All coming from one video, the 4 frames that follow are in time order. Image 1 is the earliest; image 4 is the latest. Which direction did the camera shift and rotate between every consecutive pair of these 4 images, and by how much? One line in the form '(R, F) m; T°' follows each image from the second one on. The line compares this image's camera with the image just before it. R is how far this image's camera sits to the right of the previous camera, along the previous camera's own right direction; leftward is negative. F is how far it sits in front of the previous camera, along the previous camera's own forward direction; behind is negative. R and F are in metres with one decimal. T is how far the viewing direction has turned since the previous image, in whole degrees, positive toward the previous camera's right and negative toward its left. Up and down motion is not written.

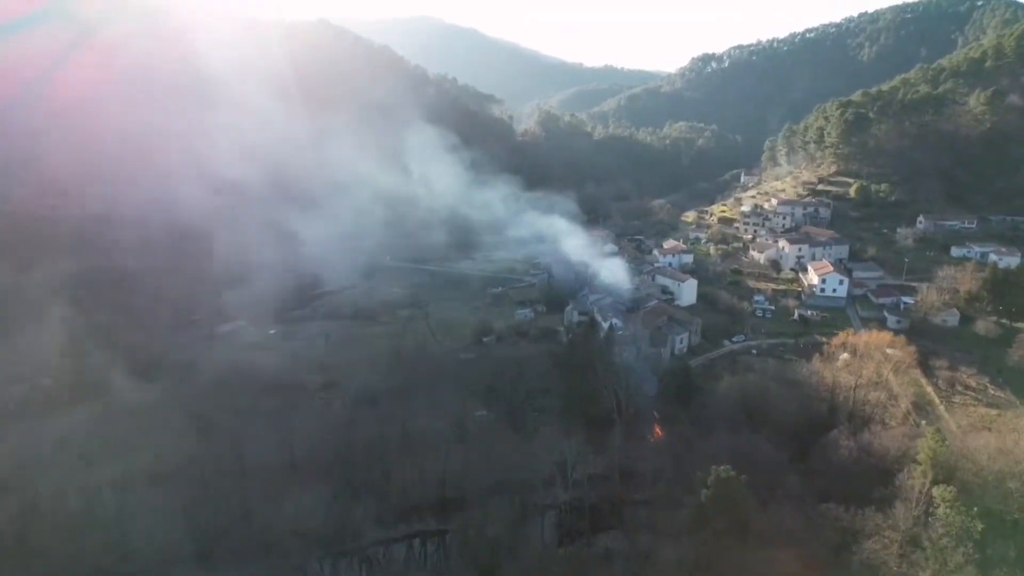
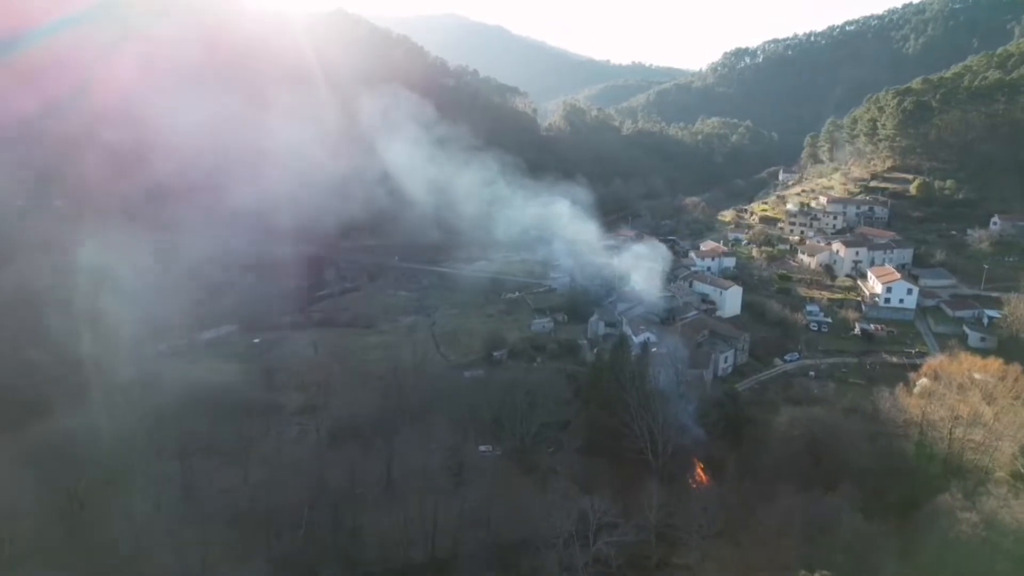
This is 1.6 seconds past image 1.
(+0.2, +2.9) m; -2°
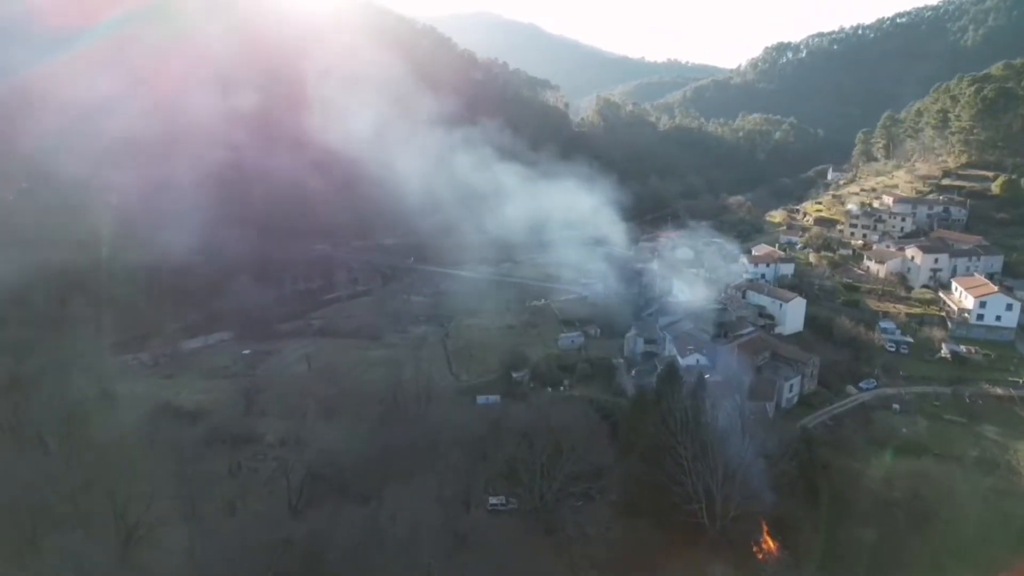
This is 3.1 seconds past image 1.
(+0.1, +2.7) m; -2°
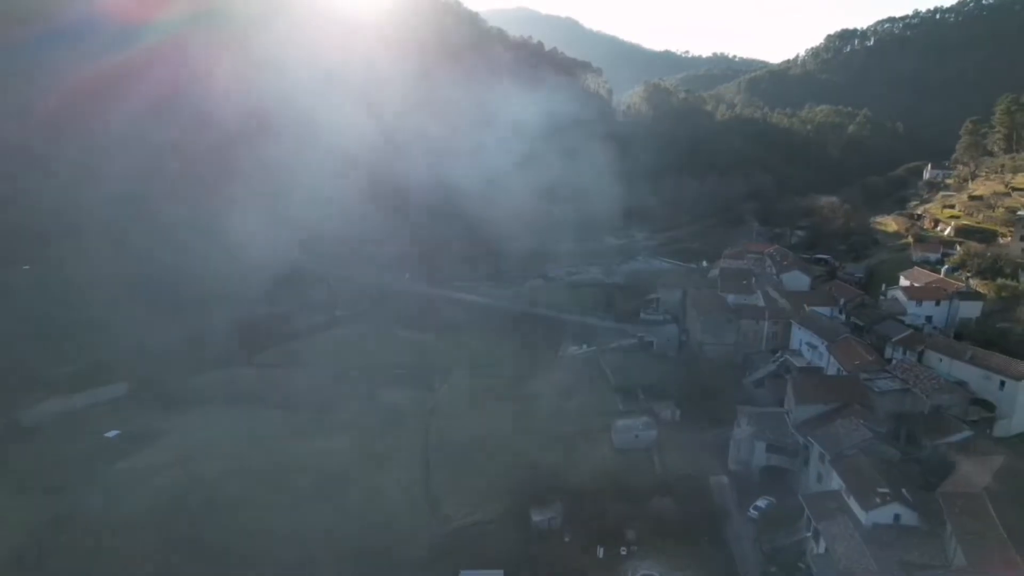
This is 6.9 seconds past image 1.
(+0.1, +7.3) m; -3°
